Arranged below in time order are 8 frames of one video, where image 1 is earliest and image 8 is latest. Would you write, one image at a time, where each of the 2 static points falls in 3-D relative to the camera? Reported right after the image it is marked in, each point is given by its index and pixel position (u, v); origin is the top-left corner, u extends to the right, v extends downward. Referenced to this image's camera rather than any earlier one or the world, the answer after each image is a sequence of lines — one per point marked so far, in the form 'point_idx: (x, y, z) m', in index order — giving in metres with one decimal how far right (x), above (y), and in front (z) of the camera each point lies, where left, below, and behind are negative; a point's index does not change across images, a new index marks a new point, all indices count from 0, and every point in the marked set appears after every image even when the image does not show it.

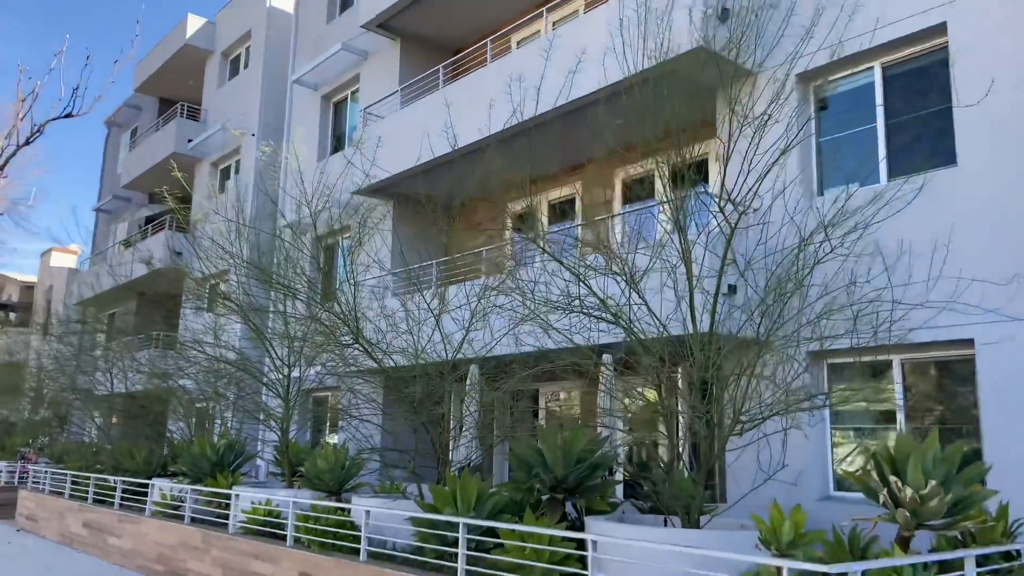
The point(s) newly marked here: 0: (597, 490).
0: (+0.8, -1.8, +6.9) m
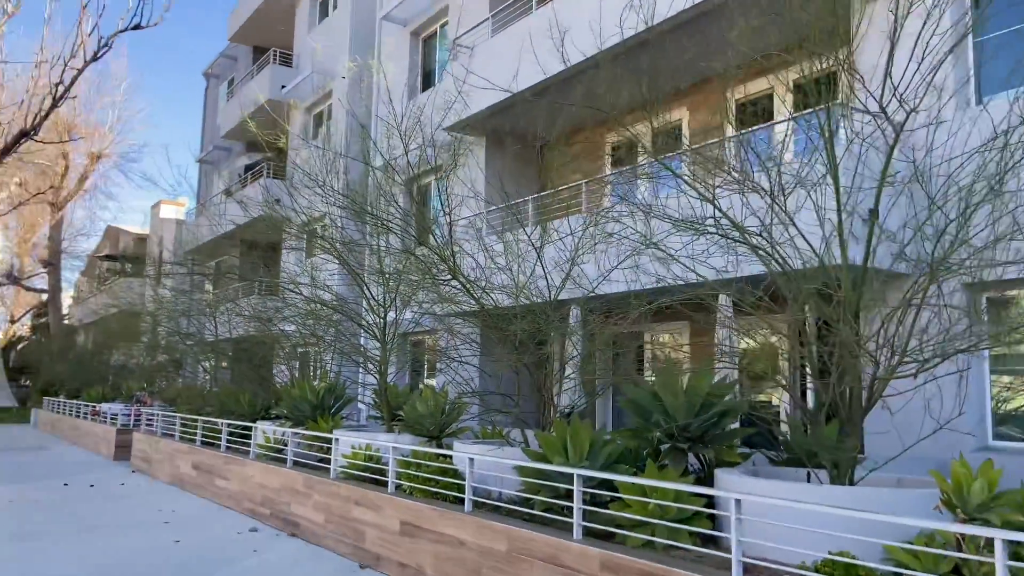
0: (+1.7, -1.2, +6.1) m
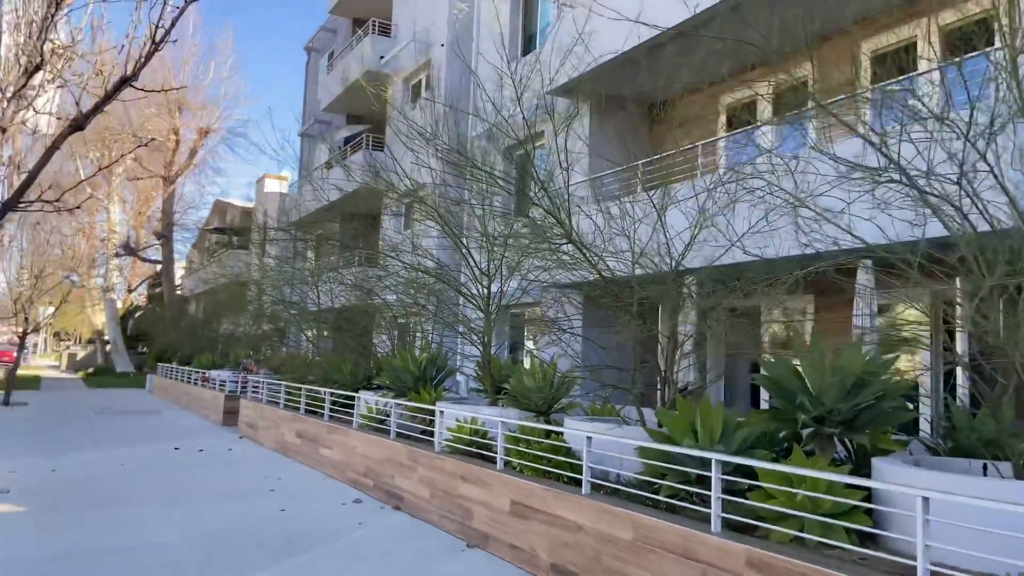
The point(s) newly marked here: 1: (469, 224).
0: (+2.6, -0.9, +5.4) m
1: (-0.5, +0.8, +9.7) m
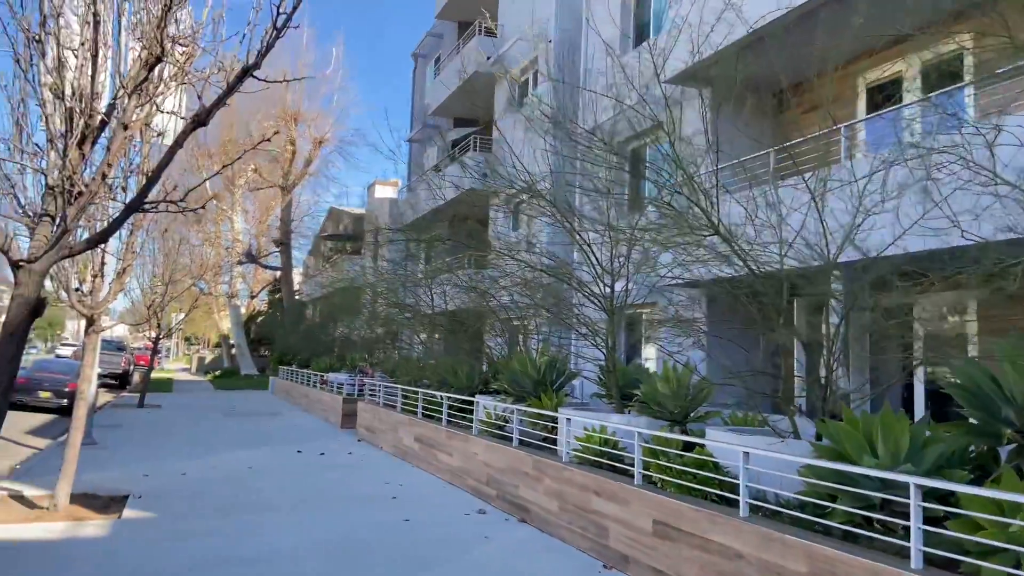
0: (+3.5, -0.9, +4.4) m
1: (+0.9, +0.8, +9.2) m
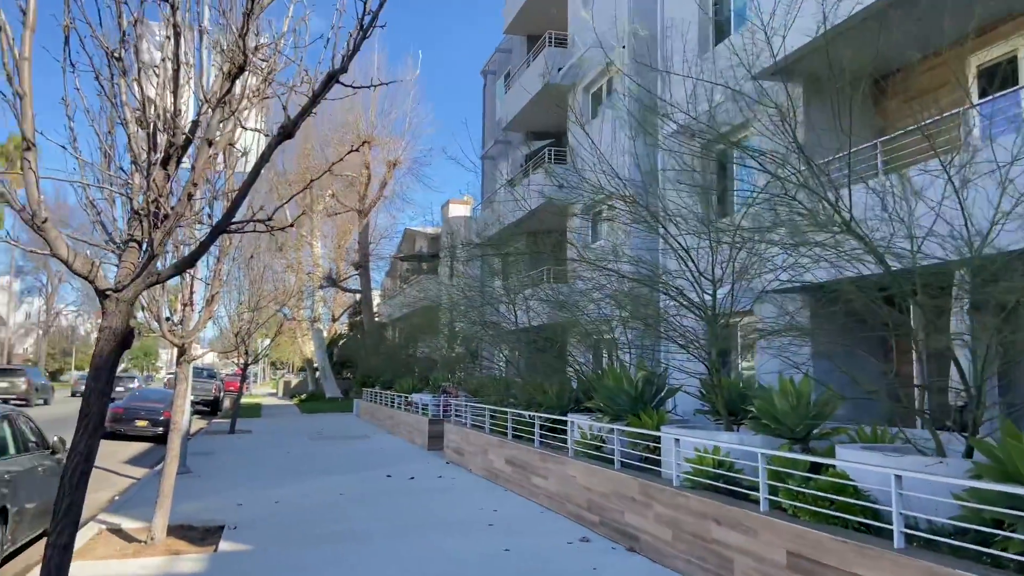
0: (+4.1, -0.8, +3.6) m
1: (+1.9, +0.7, +8.6) m
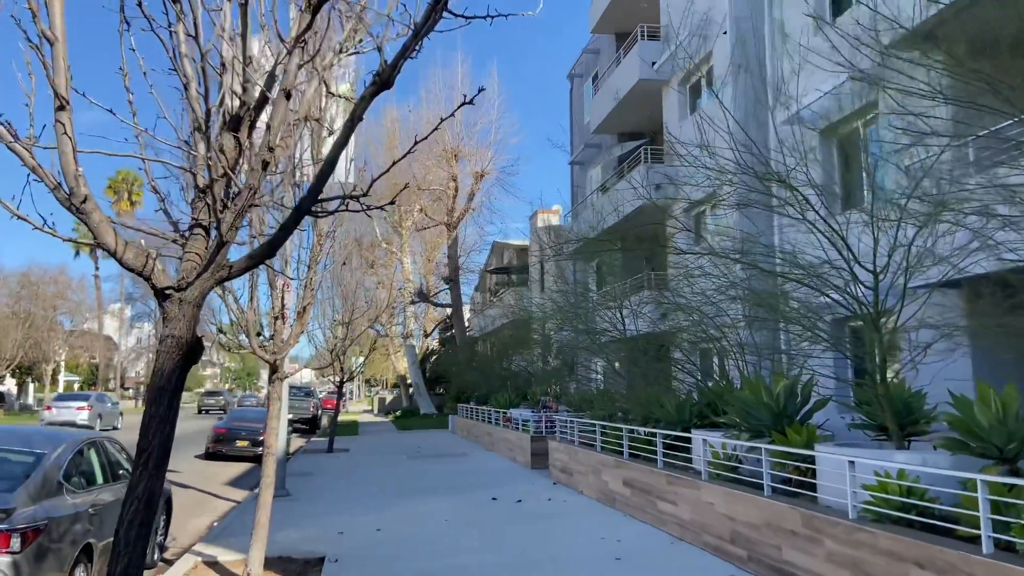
0: (+4.7, -0.6, +2.2) m
1: (+3.1, +0.8, +7.4) m
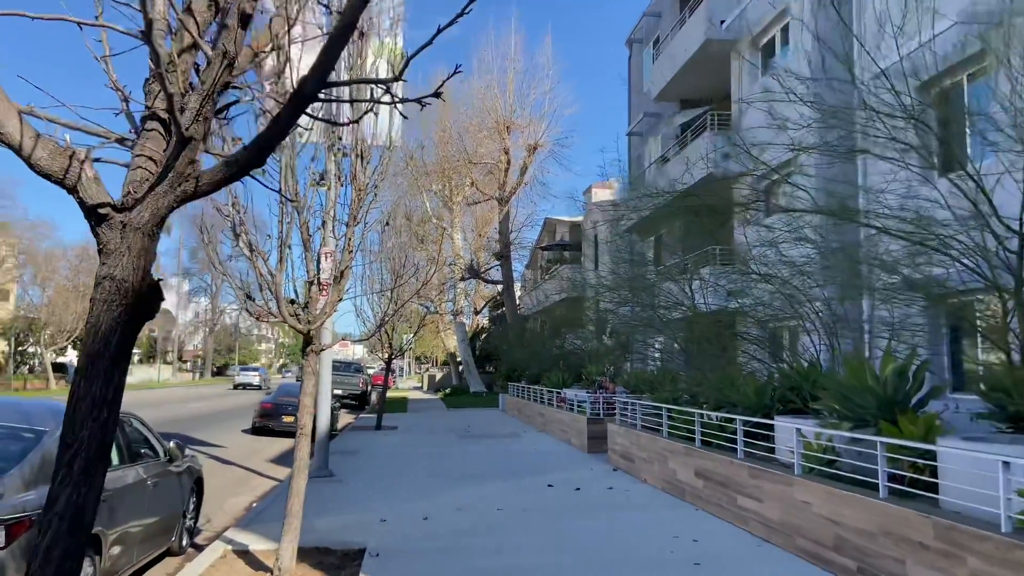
0: (+4.9, -0.5, +0.9) m
1: (+3.6, +1.0, +6.2) m
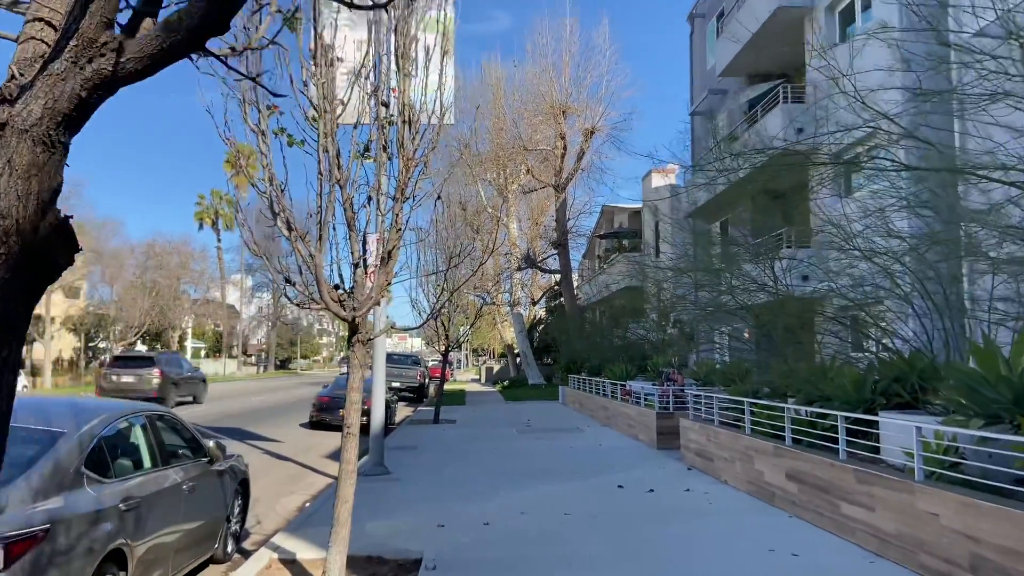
0: (+5.0, -0.3, -0.2) m
1: (+4.1, +1.2, +5.1) m
